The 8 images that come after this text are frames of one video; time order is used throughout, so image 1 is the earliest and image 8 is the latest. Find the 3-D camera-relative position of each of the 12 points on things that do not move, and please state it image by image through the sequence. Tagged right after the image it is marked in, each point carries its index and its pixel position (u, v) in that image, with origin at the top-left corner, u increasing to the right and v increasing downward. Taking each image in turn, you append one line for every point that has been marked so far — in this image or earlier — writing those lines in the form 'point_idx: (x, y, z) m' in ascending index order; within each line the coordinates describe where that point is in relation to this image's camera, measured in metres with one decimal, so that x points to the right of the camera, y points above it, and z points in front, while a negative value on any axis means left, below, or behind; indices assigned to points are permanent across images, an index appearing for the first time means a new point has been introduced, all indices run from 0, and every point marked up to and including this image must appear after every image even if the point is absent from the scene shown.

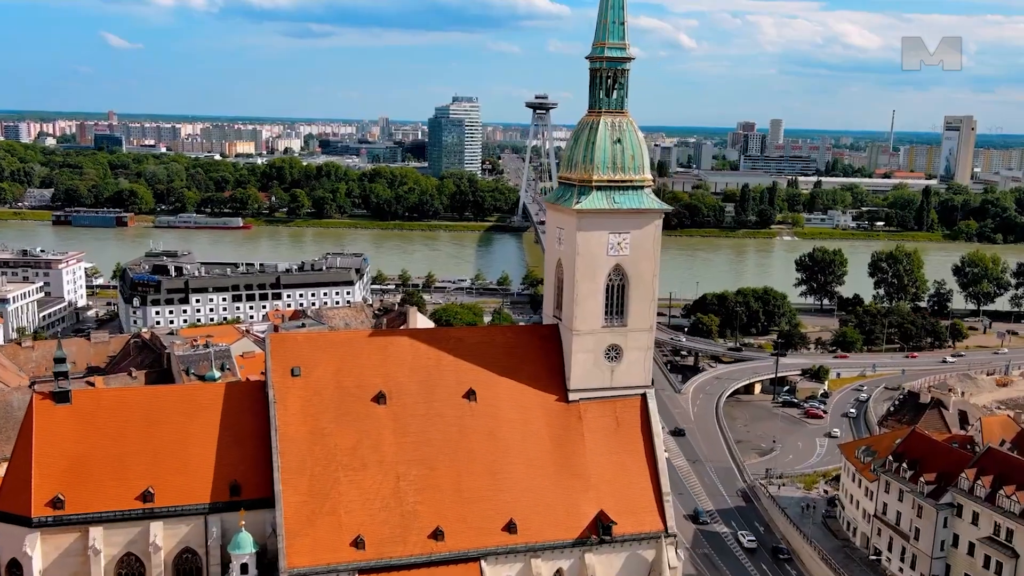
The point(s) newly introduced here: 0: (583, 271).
0: (+1.4, +0.3, +17.3) m
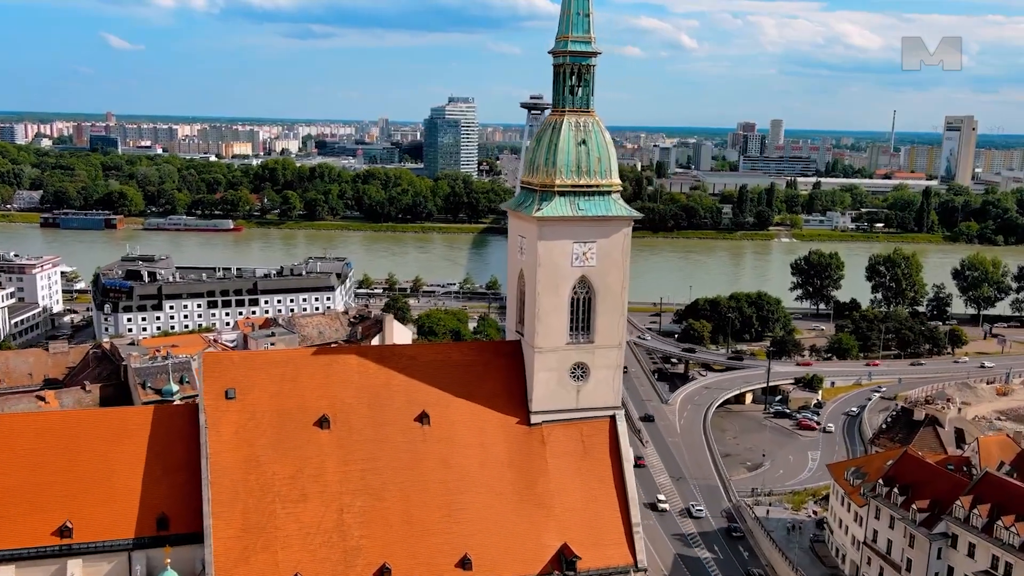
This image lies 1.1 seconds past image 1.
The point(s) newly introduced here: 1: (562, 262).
0: (+0.6, +0.1, +16.0) m
1: (+0.9, +0.5, +16.0) m
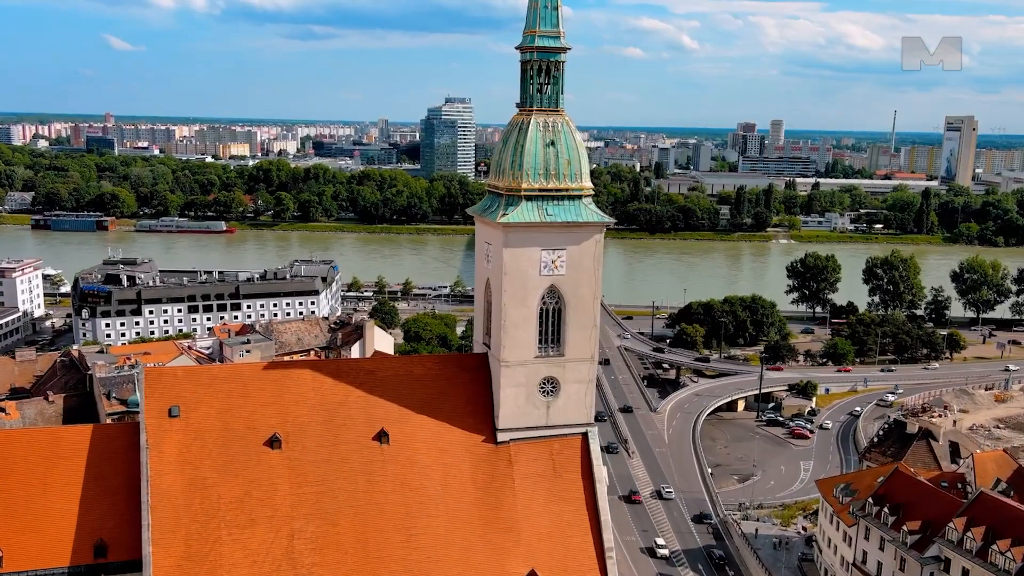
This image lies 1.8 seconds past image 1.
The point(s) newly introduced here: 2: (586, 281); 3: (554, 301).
0: (-0.1, -0.1, +15.0) m
1: (+0.3, +0.3, +15.0) m
2: (+1.3, +0.1, +15.4) m
3: (+0.8, -0.2, +15.4) m
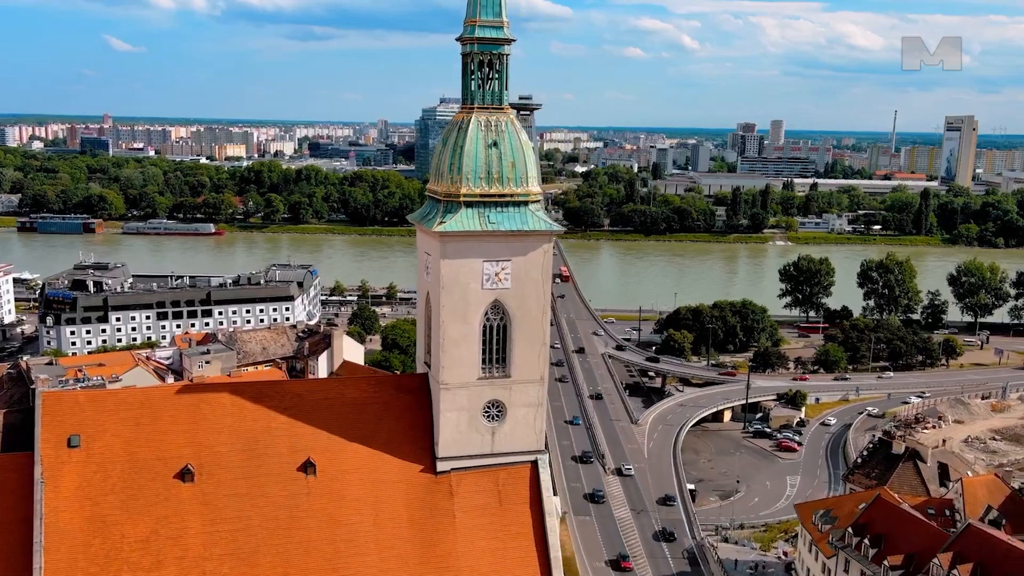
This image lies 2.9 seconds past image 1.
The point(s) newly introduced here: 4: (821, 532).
0: (-1.0, -0.4, +13.7) m
1: (-0.7, +0.1, +13.7) m
2: (+0.3, -0.1, +14.0) m
3: (-0.2, -0.5, +14.0) m
4: (+6.5, -5.1, +17.8) m
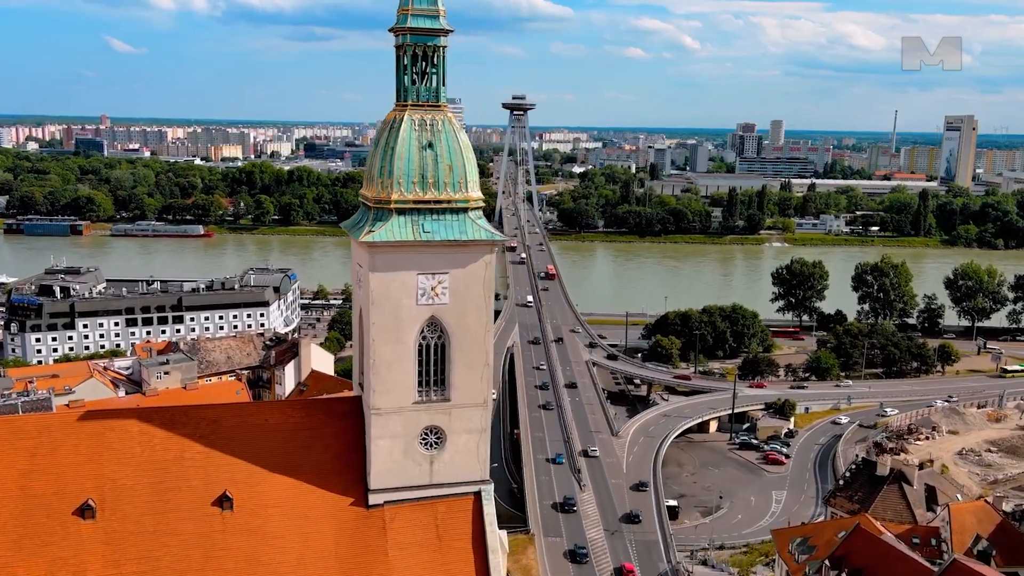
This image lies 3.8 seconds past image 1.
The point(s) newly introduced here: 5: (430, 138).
0: (-2.0, -0.6, +12.4) m
1: (-1.6, -0.2, +12.4) m
2: (-0.6, -0.4, +12.8) m
3: (-1.1, -0.7, +12.8) m
4: (+5.6, -5.3, +16.6) m
5: (-1.2, +2.2, +12.4) m
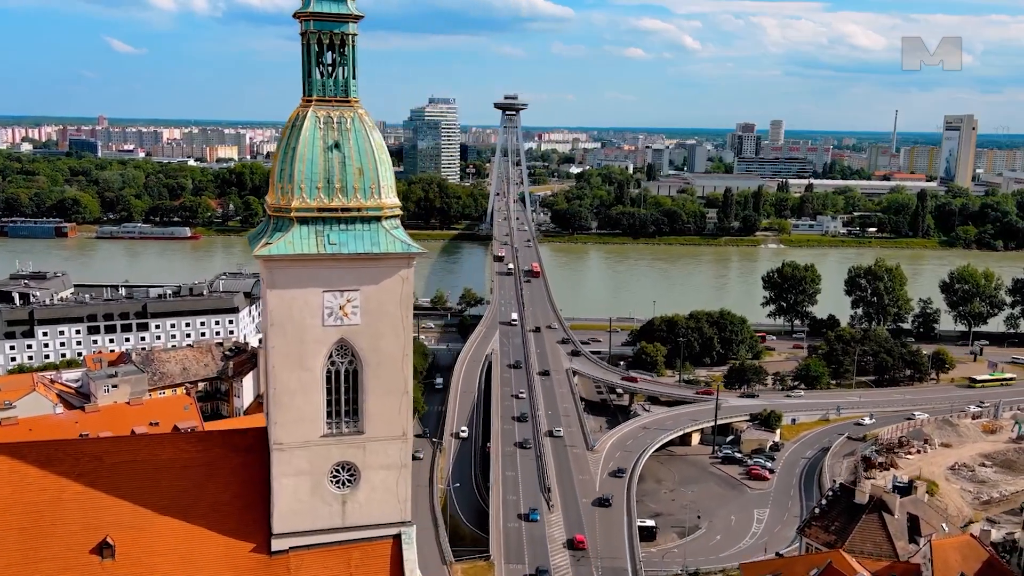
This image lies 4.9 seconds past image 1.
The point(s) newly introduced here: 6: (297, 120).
0: (-3.0, -0.8, +11.0) m
1: (-2.7, -0.4, +11.0) m
2: (-1.6, -0.6, +11.4) m
3: (-2.2, -1.0, +11.3) m
4: (+4.5, -5.6, +15.1) m
5: (-2.2, +1.9, +10.9) m
6: (-2.8, +2.2, +11.1) m
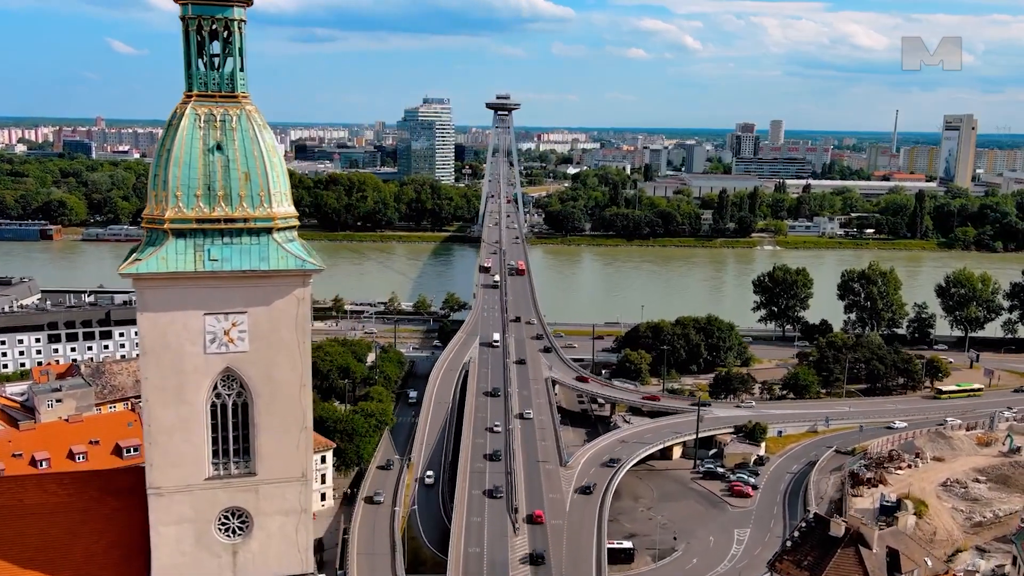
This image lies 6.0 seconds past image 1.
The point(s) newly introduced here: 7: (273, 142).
0: (-4.0, -1.1, +9.6) m
1: (-3.7, -0.7, +9.6) m
2: (-2.7, -0.9, +10.0) m
3: (-3.2, -1.2, +10.0) m
4: (+3.5, -5.8, +13.8) m
5: (-3.3, +1.7, +9.6) m
6: (-3.8, +1.9, +9.7) m
7: (-2.8, +1.7, +9.9) m
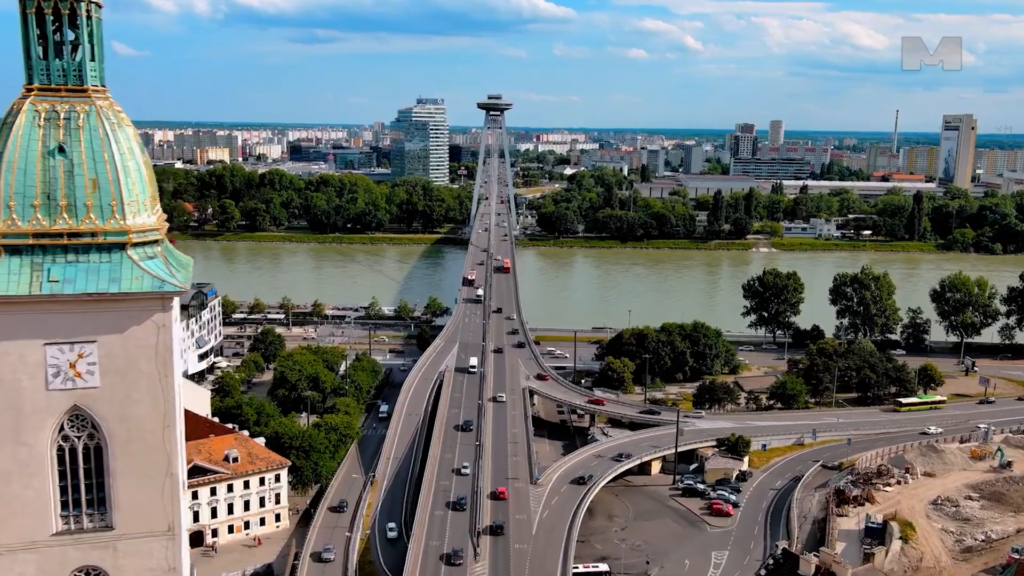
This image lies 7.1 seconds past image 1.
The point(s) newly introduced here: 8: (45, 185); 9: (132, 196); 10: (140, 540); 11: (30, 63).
0: (-5.1, -1.3, +8.2) m
1: (-4.7, -0.9, +8.2) m
2: (-3.7, -1.1, +8.6) m
3: (-4.3, -1.5, +8.6) m
4: (+2.5, -6.1, +12.4) m
5: (-4.3, +1.4, +8.2) m
6: (-4.9, +1.7, +8.3) m
7: (-3.8, +1.4, +8.5) m
8: (-4.4, +1.0, +8.2) m
9: (-3.7, +0.9, +8.4) m
10: (-3.8, -2.6, +8.8) m
11: (-4.8, +2.2, +8.4) m
